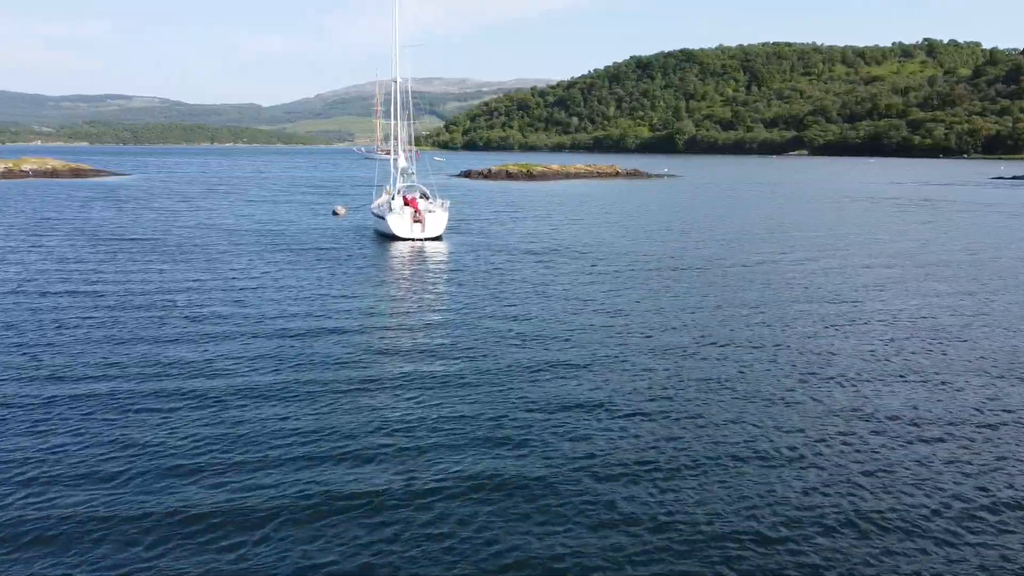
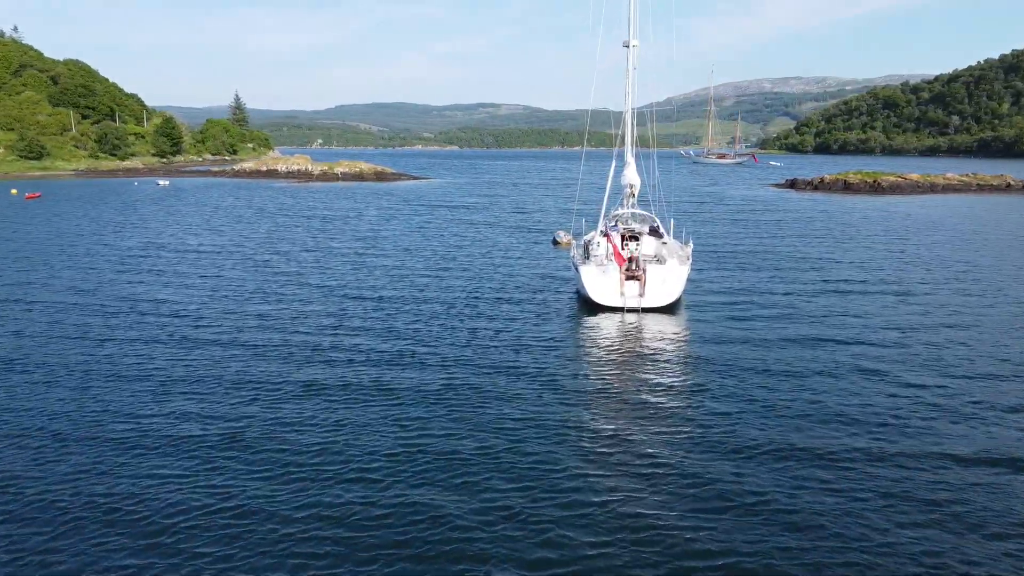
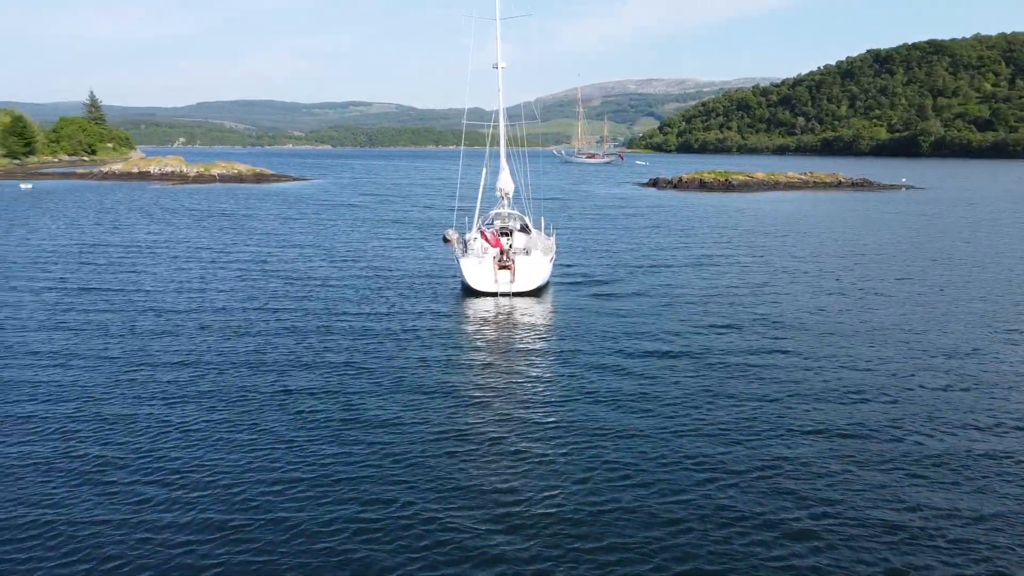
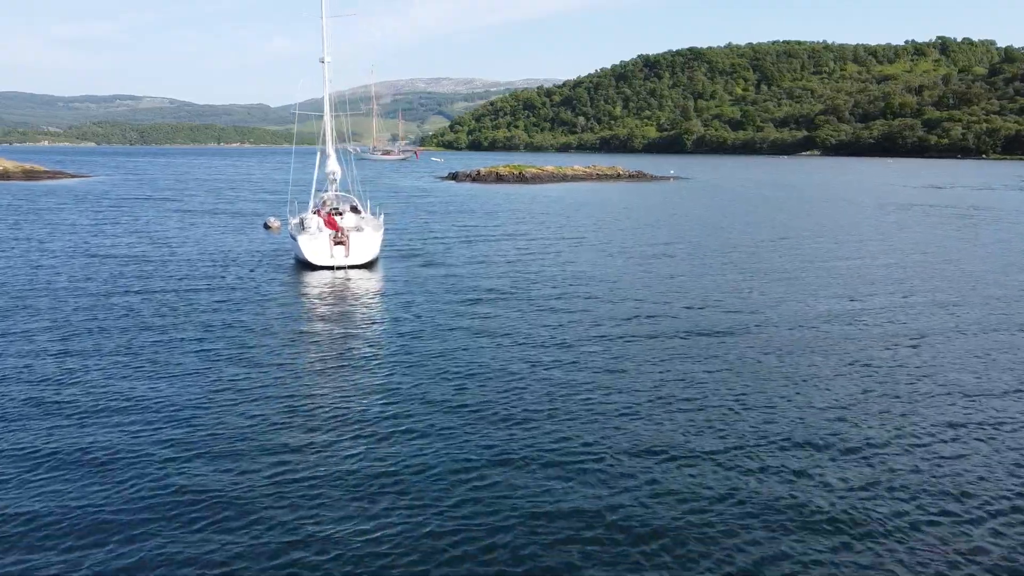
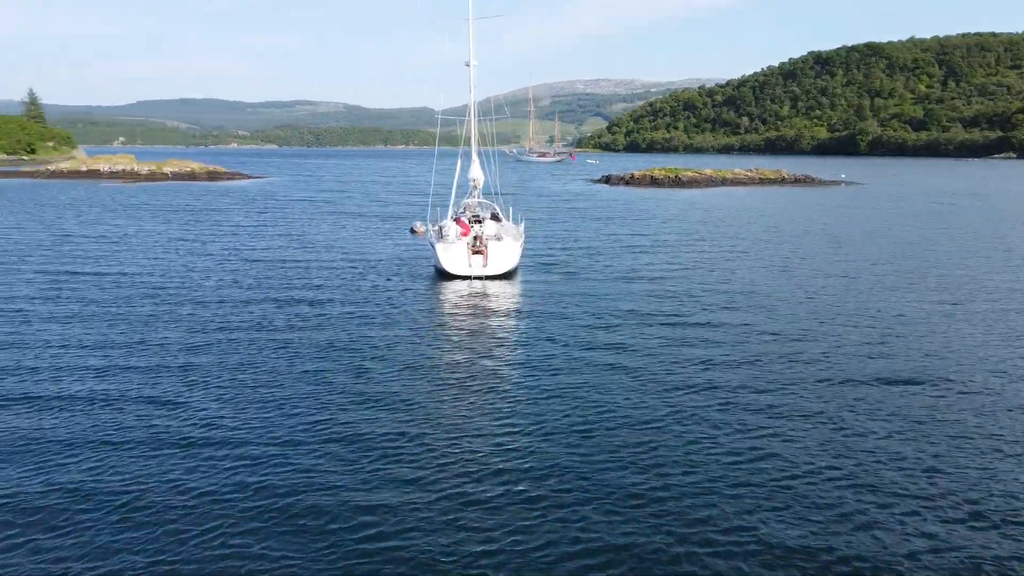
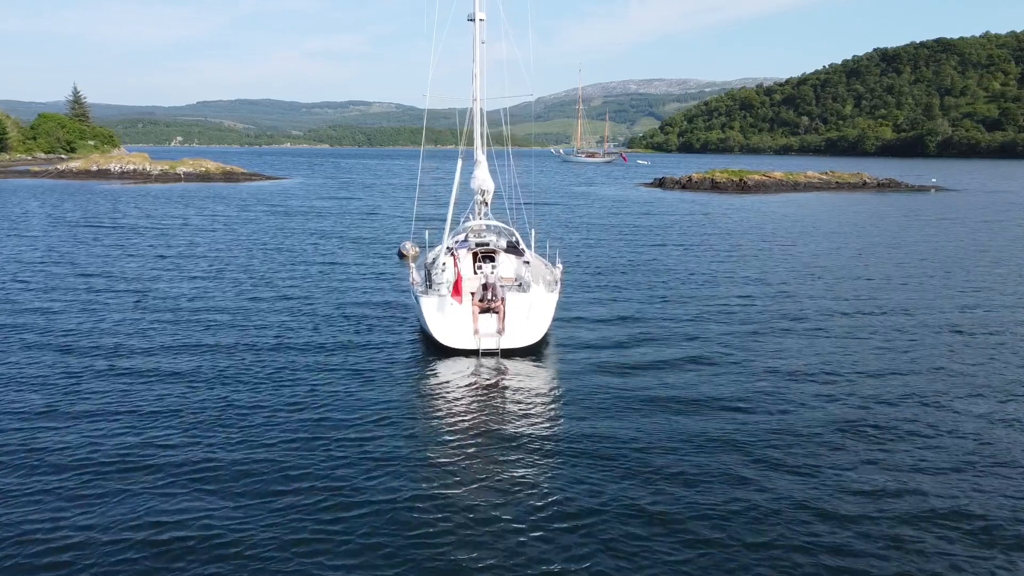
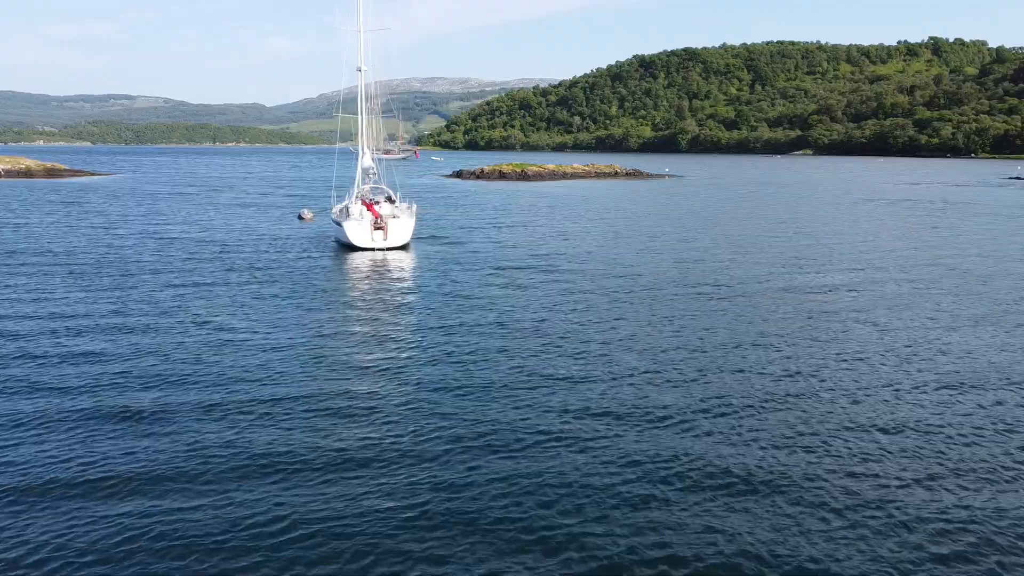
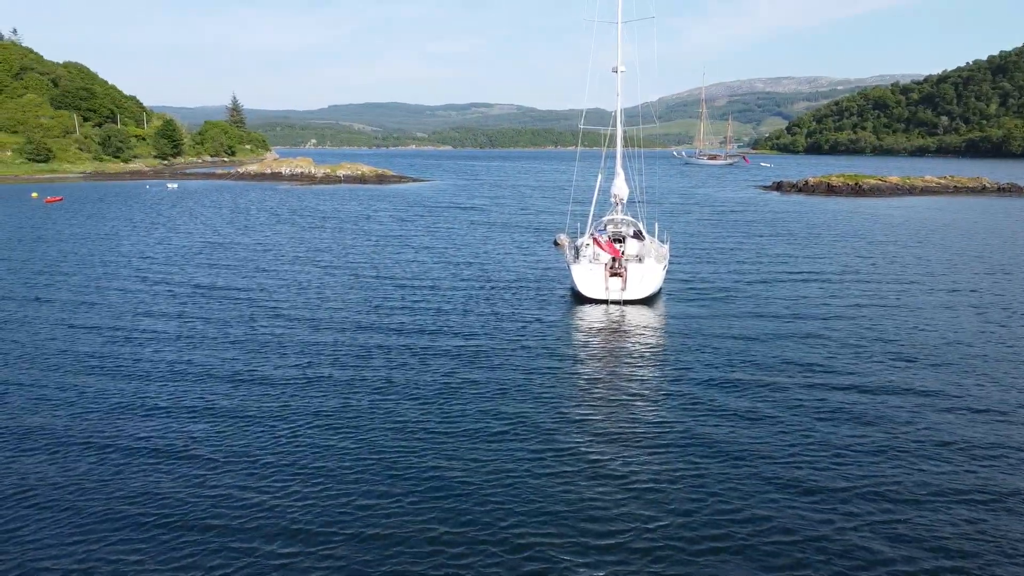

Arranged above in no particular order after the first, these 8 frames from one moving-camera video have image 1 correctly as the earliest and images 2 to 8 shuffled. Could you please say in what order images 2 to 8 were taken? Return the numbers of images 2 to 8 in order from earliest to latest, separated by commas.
7, 4, 5, 3, 8, 2, 6
